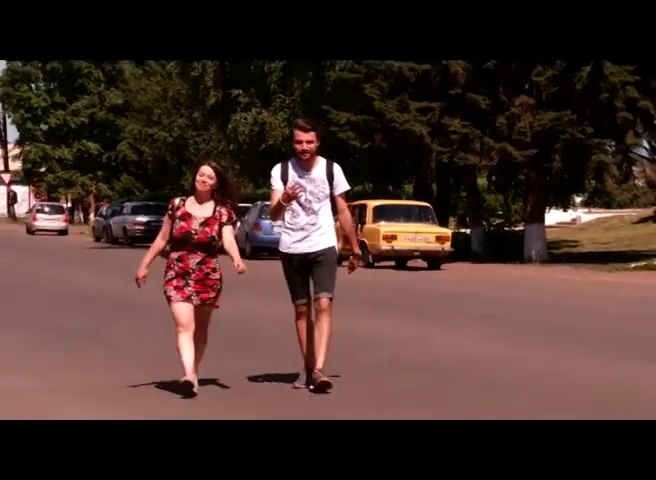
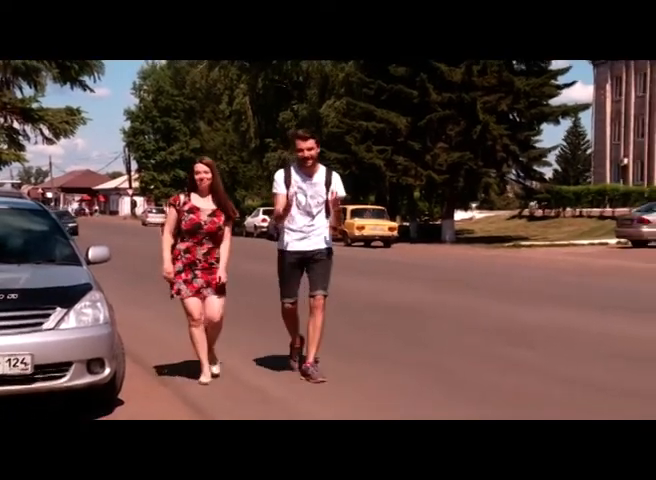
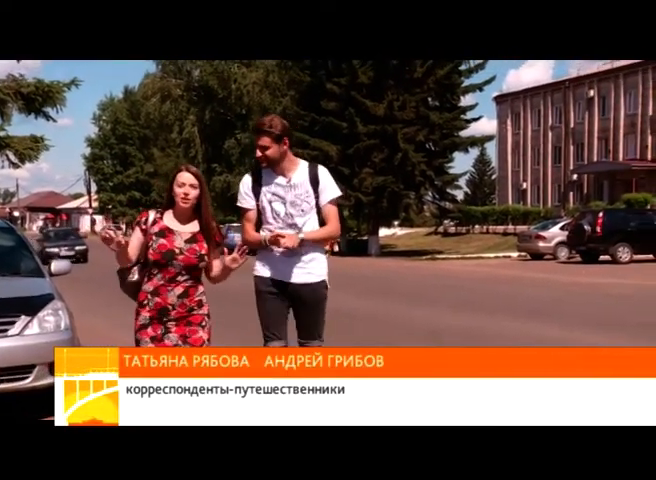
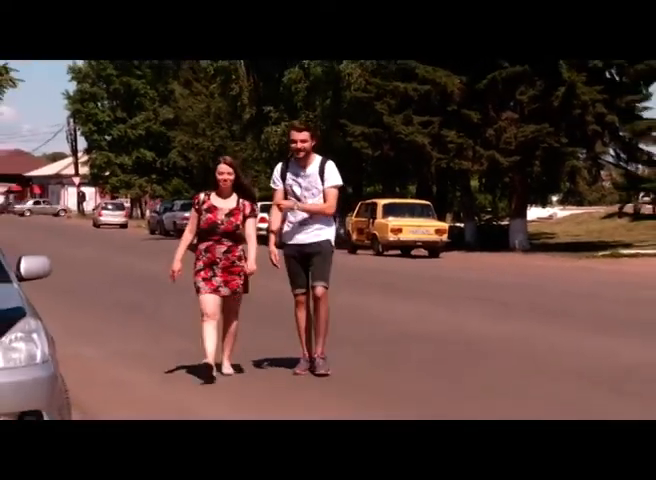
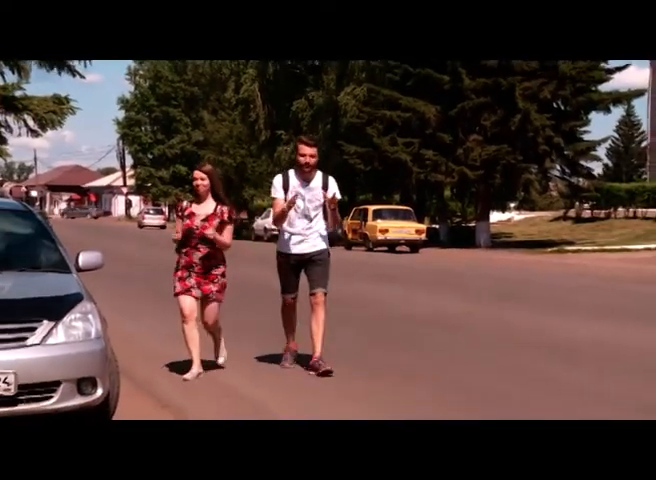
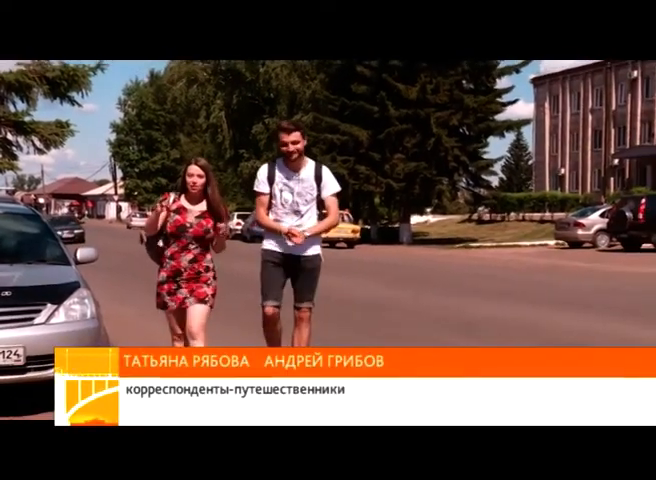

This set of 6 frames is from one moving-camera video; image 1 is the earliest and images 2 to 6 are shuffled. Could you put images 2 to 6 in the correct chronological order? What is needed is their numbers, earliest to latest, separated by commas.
4, 5, 2, 6, 3
